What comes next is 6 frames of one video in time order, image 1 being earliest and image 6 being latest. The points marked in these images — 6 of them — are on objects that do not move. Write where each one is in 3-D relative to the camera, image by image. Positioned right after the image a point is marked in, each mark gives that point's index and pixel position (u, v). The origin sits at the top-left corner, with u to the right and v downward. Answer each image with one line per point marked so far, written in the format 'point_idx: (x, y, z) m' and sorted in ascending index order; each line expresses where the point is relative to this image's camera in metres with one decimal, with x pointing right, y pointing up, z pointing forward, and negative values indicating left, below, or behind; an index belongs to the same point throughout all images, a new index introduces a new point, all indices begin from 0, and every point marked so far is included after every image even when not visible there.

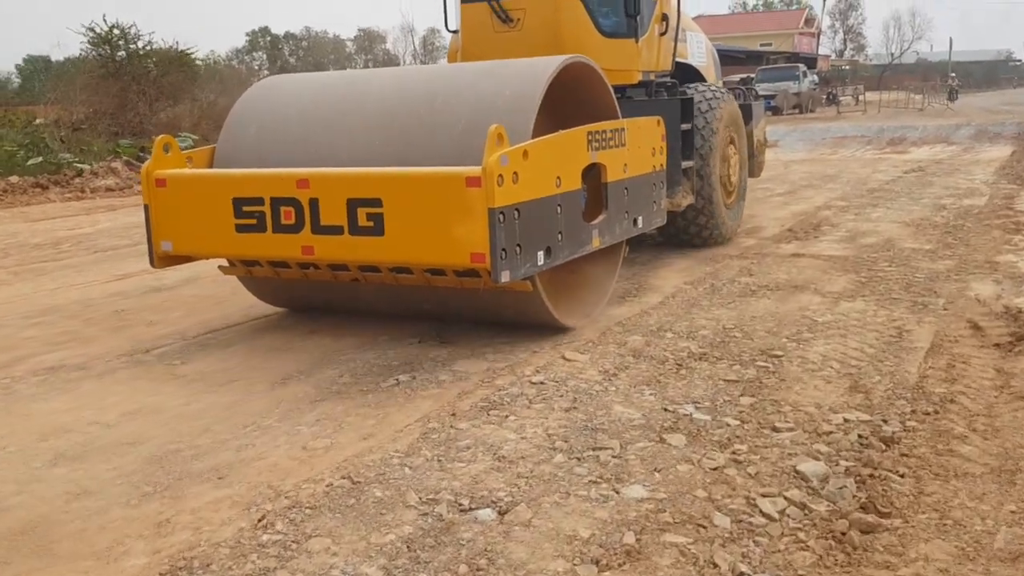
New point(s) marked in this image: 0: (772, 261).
0: (+1.5, +0.2, +6.0) m
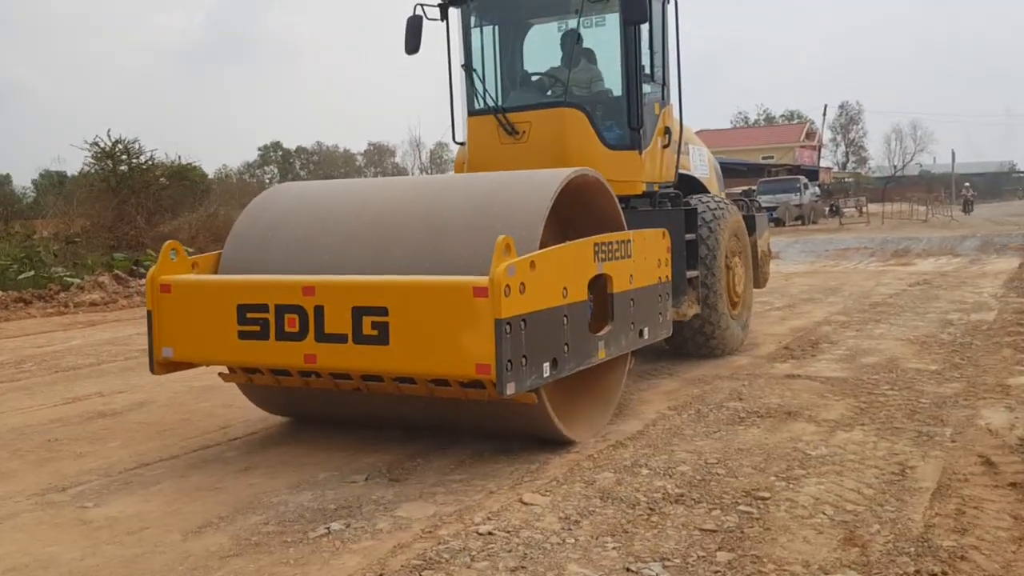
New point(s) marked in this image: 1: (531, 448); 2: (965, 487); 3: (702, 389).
0: (+1.4, -0.5, +5.6) m
1: (+0.1, -0.7, +4.4) m
2: (+1.5, -0.7, +3.6) m
3: (+1.0, -0.5, +5.5) m
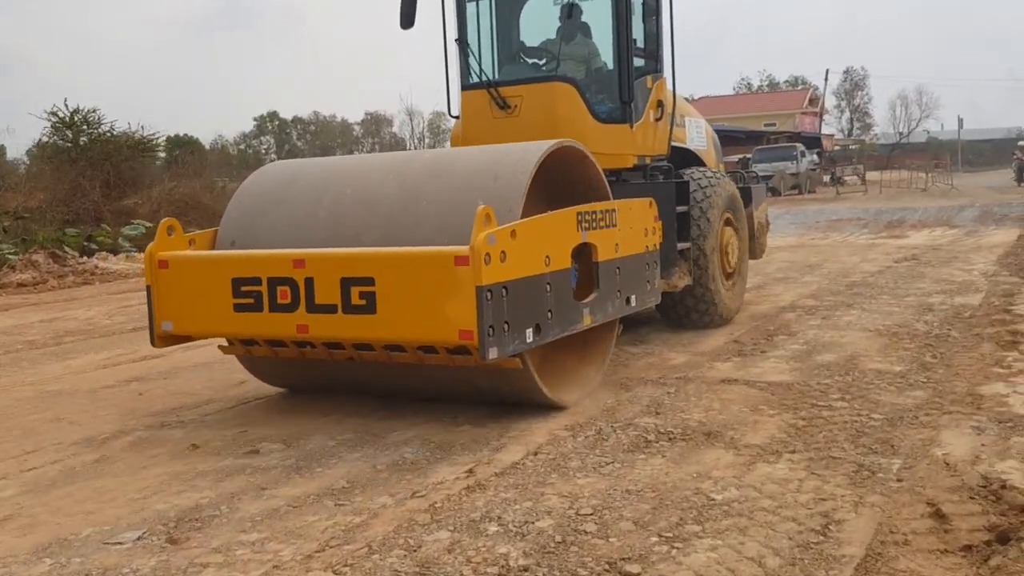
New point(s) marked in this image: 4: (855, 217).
0: (+0.8, -0.5, +4.8) m
1: (-0.4, -0.6, +3.5) m
2: (+1.0, -0.7, +2.7) m
3: (+0.5, -0.5, +4.7) m
4: (+6.2, +1.3, +19.1) m
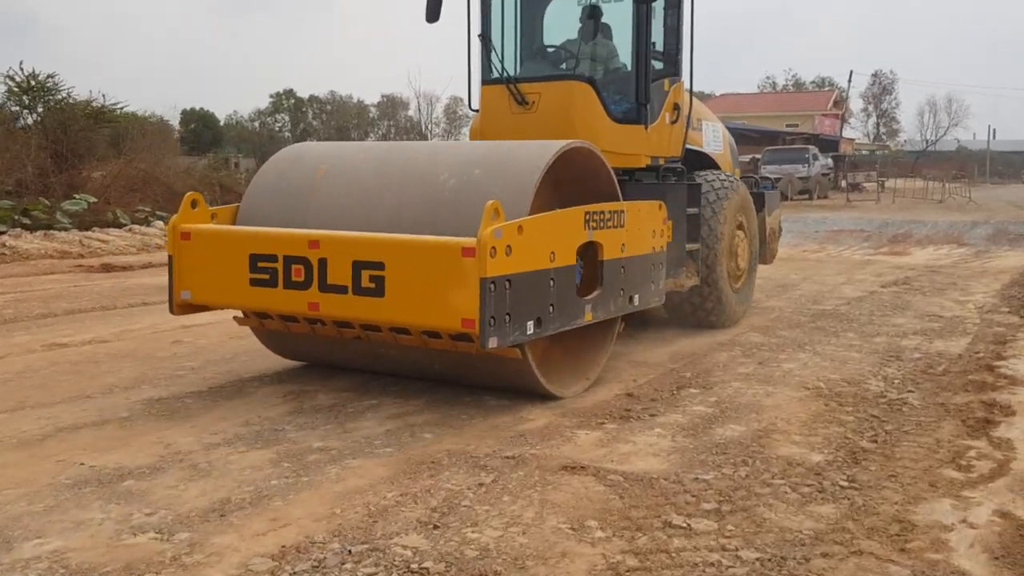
0: (0.0, -0.6, +3.4) m
1: (-1.3, -0.8, +2.2) m
2: (+0.2, -0.9, +1.4) m
3: (-0.3, -0.6, +3.3) m
4: (+5.8, +1.0, +17.7) m
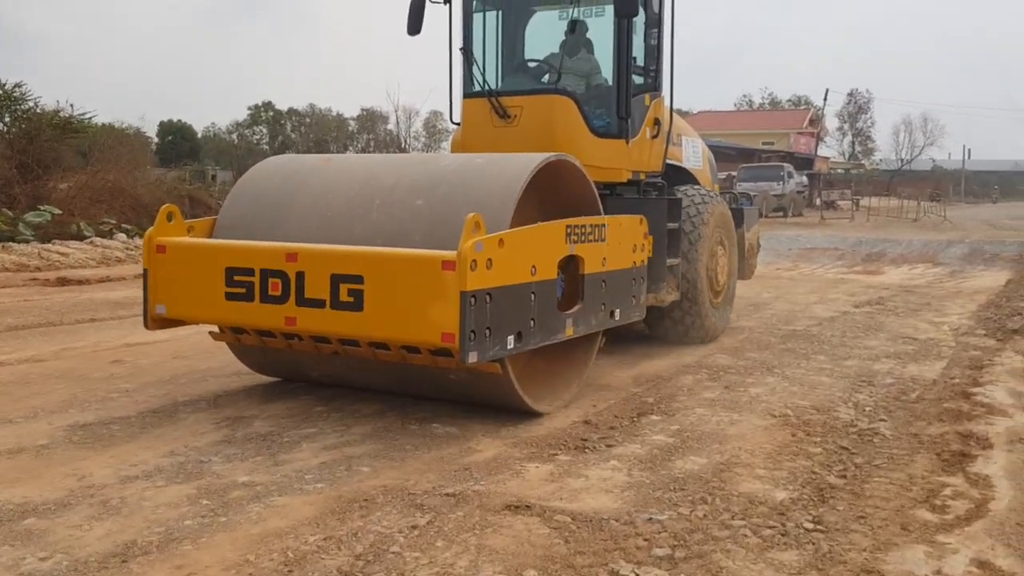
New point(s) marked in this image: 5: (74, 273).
0: (-0.1, -0.7, +3.1) m
1: (-1.4, -0.8, +1.9) m
2: (0.0, -0.9, +1.1) m
3: (-0.5, -0.7, +3.0) m
4: (+5.3, +0.7, +17.5) m
5: (-4.8, +0.2, +11.6) m
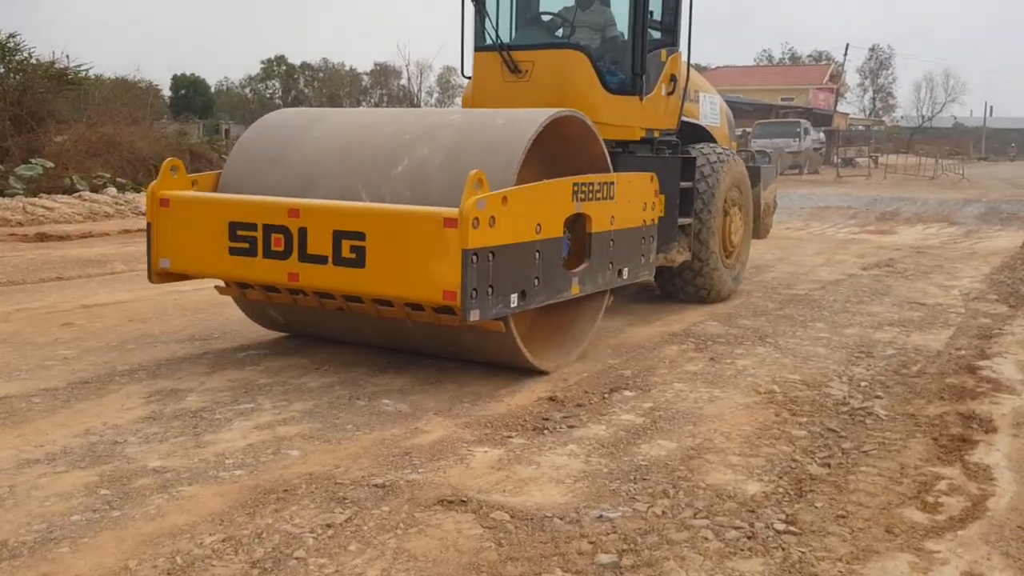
0: (-0.3, -0.6, +2.8) m
1: (-1.6, -0.8, +1.5) m
2: (-0.2, -0.9, +0.7) m
3: (-0.7, -0.6, +2.7) m
4: (+5.4, +1.3, +17.0) m
5: (-4.8, +0.6, +11.2) m
